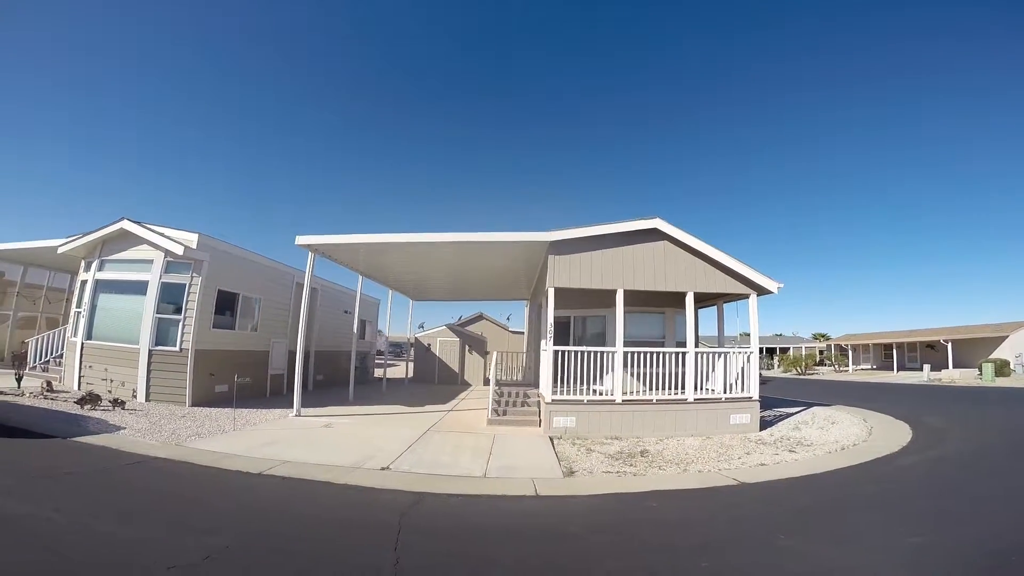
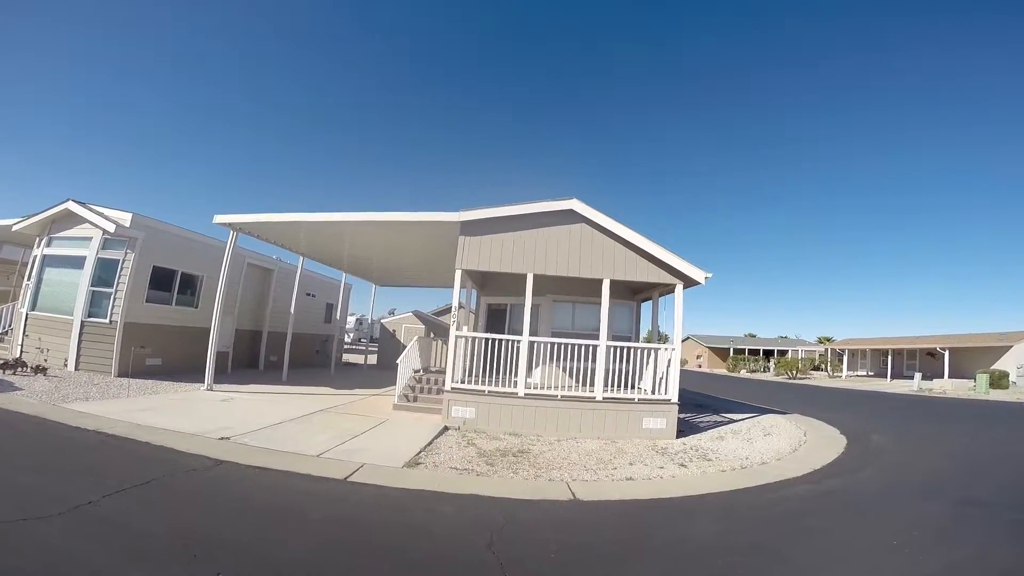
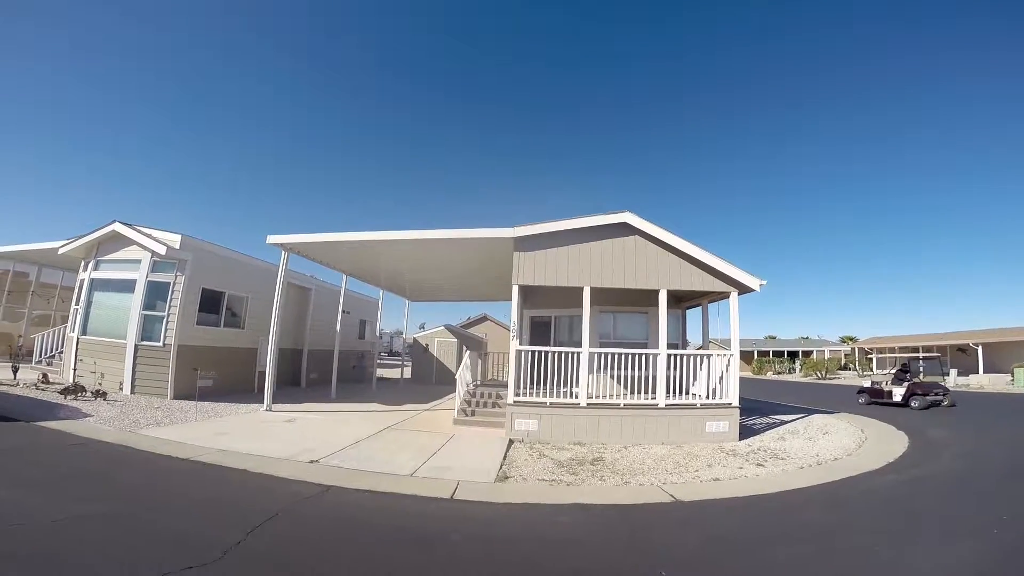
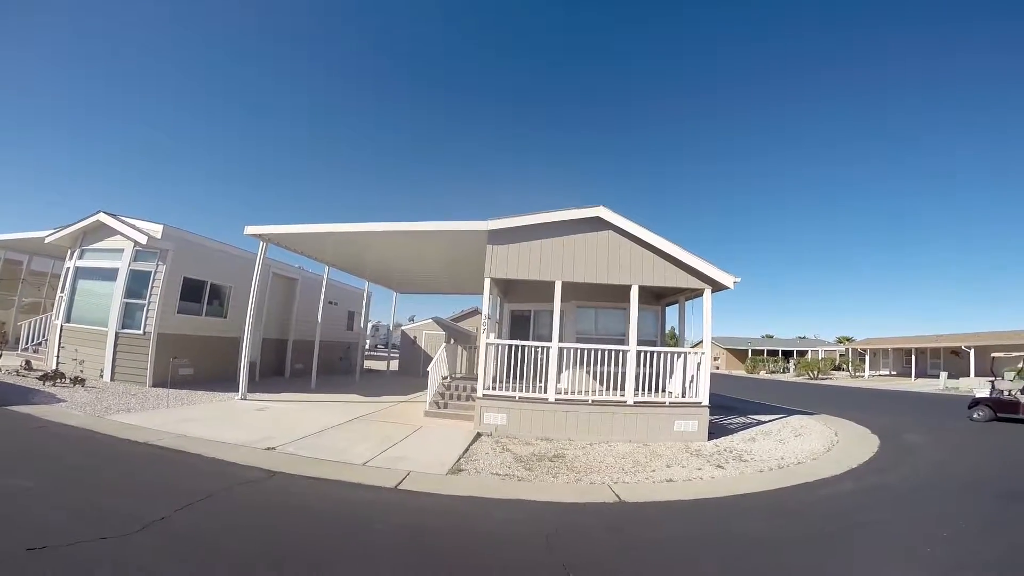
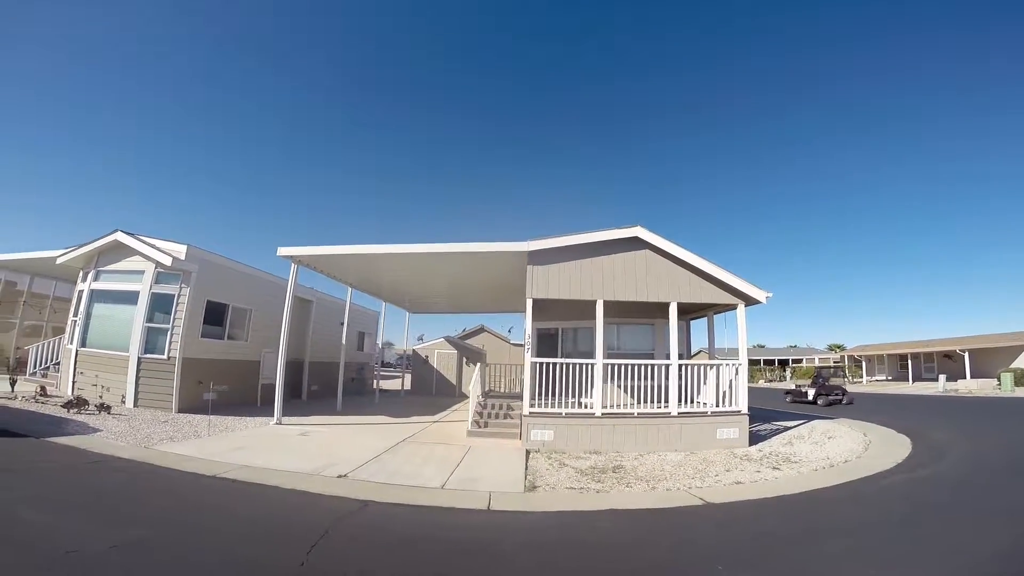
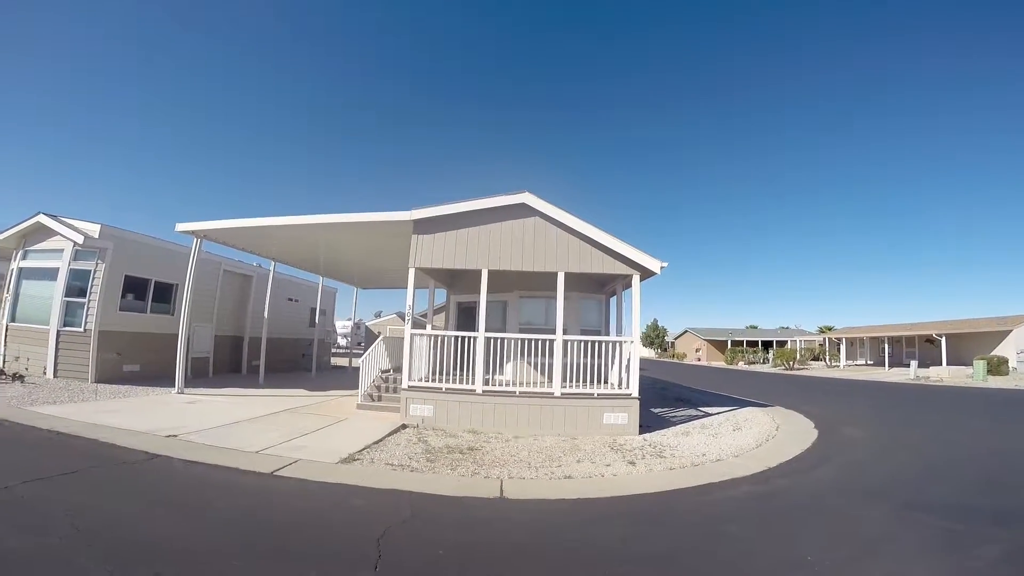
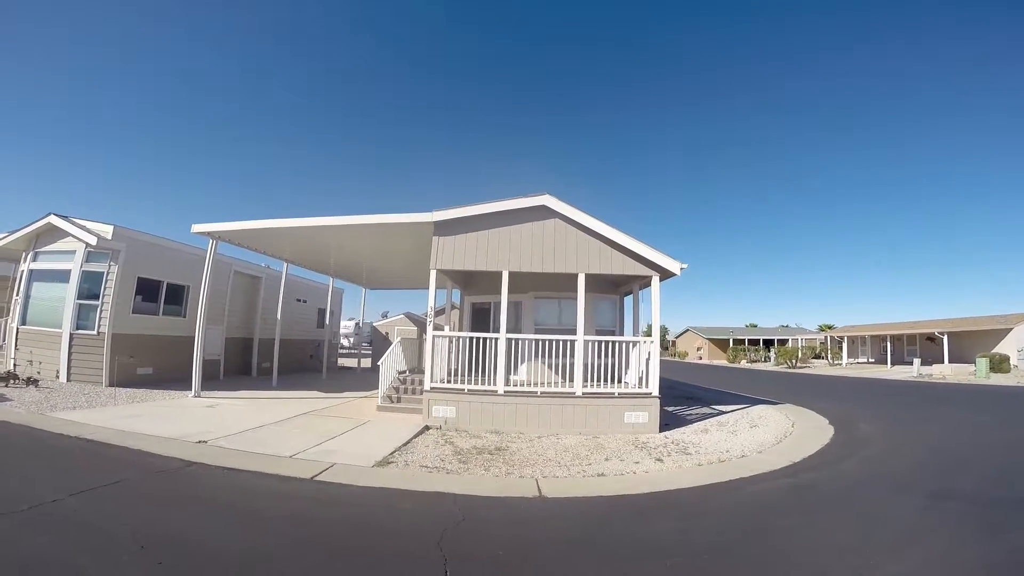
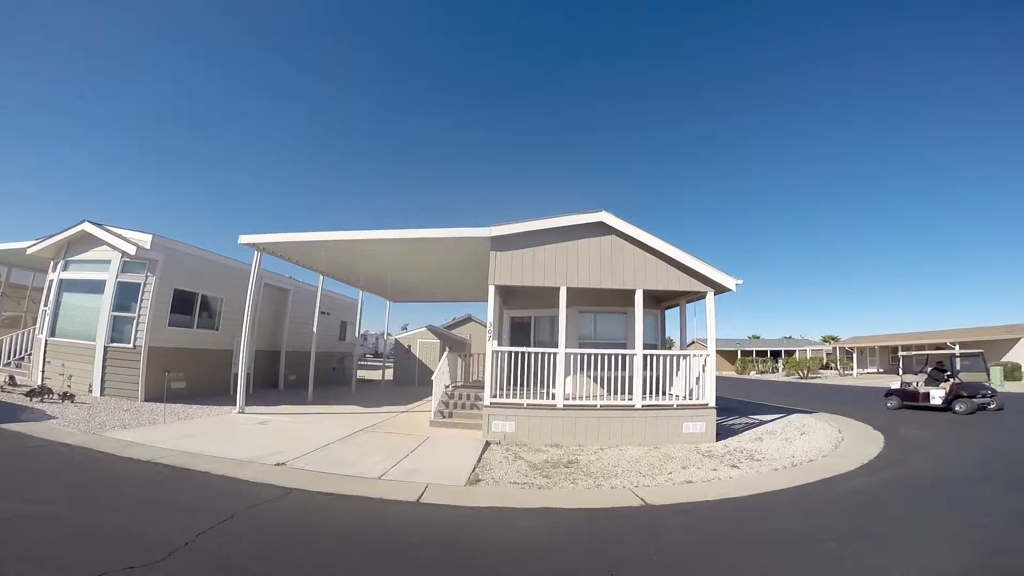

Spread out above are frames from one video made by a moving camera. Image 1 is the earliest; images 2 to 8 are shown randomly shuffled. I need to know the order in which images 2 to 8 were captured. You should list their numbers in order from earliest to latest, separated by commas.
5, 3, 8, 4, 2, 7, 6
